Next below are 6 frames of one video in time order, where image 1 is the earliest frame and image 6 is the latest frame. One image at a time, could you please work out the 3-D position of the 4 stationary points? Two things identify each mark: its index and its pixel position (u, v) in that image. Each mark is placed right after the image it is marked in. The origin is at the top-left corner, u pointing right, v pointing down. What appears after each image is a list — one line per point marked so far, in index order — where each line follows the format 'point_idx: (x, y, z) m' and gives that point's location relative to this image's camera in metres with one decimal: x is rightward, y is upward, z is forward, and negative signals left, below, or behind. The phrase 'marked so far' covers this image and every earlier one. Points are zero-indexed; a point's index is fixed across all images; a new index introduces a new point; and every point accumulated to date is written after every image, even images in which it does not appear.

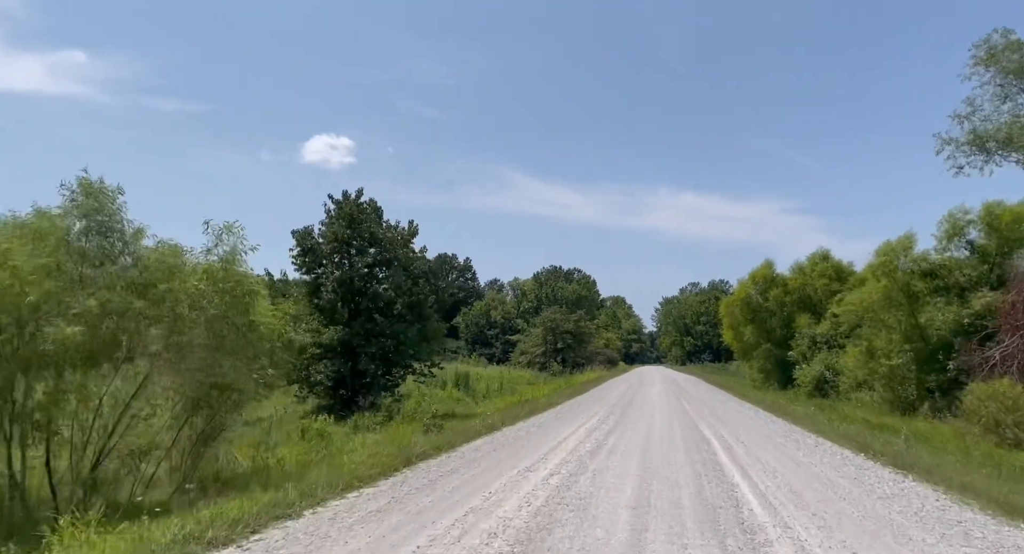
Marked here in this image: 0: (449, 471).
0: (-1.0, -3.1, +11.9) m
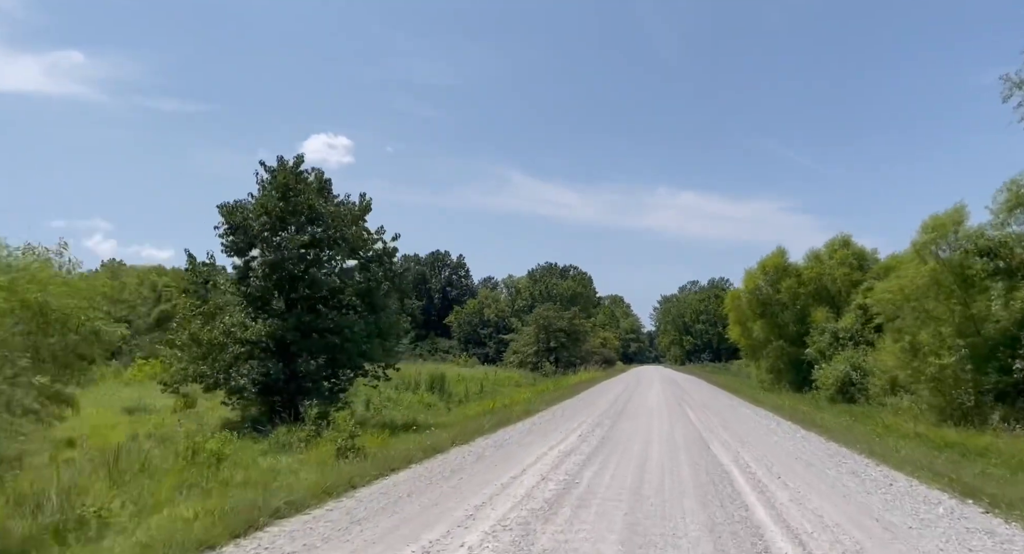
0: (-2.0, -2.5, +7.0) m
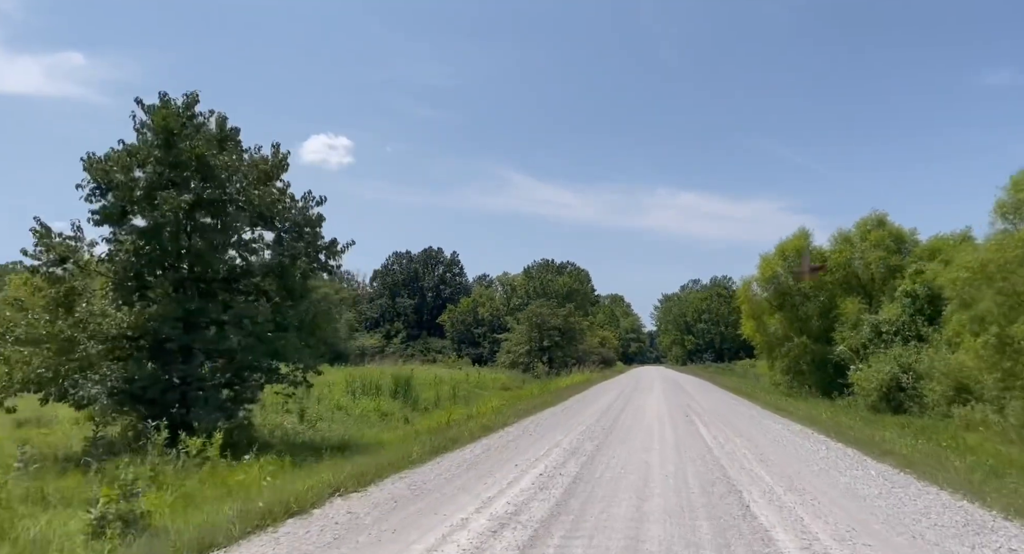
0: (-3.1, -1.9, +1.1) m
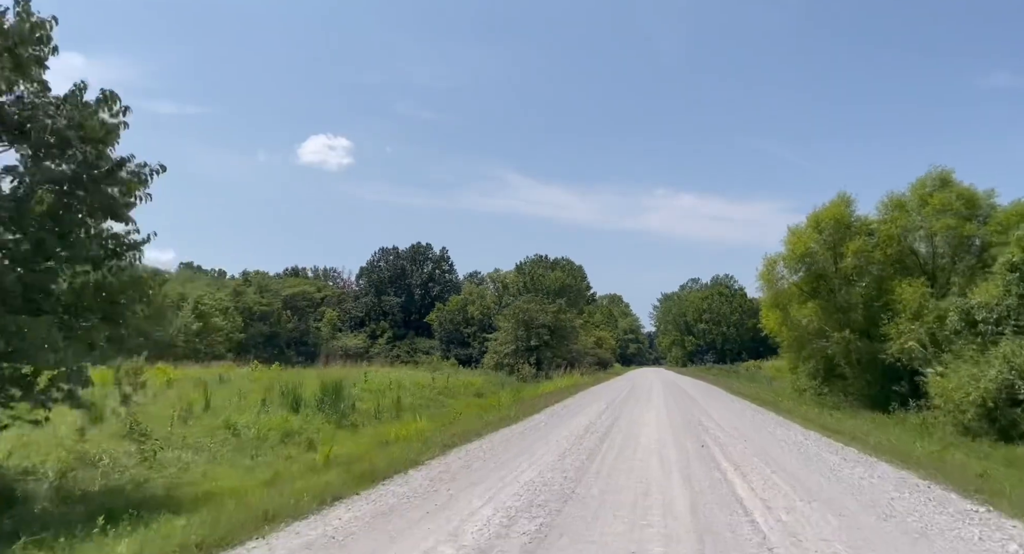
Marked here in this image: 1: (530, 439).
0: (-4.6, -1.0, -6.7) m
1: (+0.4, -4.0, +18.5) m
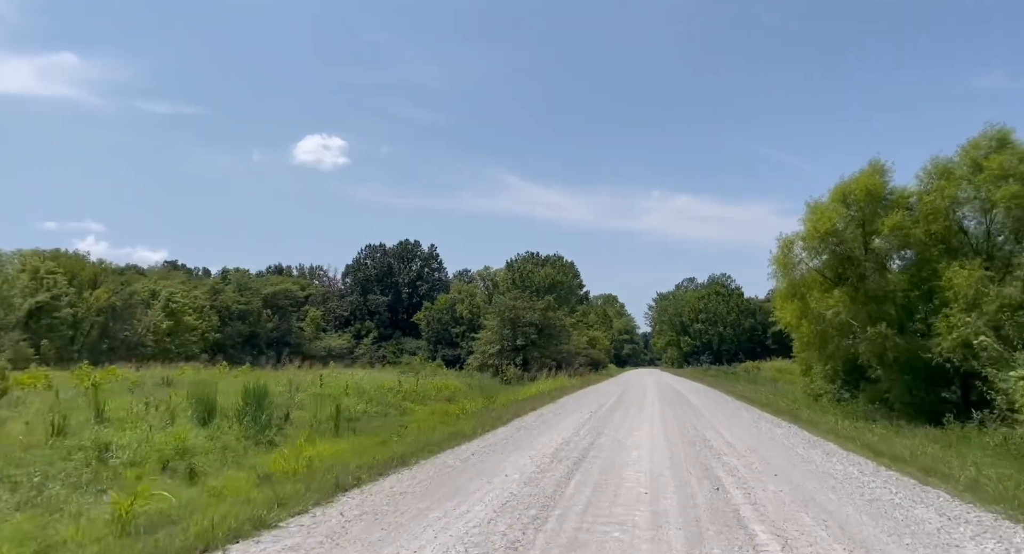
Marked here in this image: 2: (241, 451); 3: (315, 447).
0: (-5.5, -0.4, -11.7) m
1: (-0.7, -3.4, +13.6) m
2: (-6.7, -4.3, +18.6) m
3: (-4.6, -3.8, +17.2) m
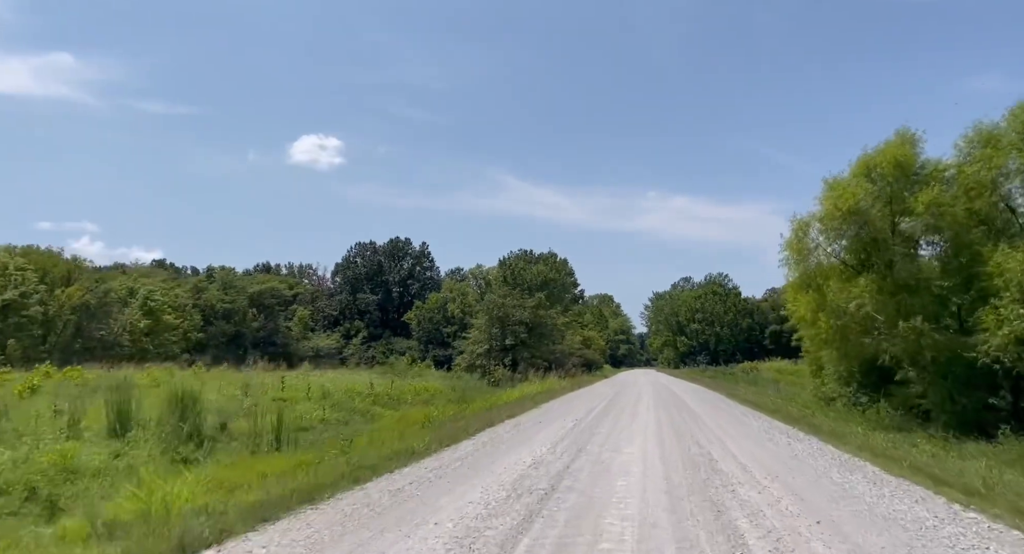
0: (-6.1, 0.0, -15.0) m
1: (-1.4, -3.1, +10.2) m
2: (-7.5, -3.9, +15.2) m
3: (-5.3, -3.5, +13.8) m
